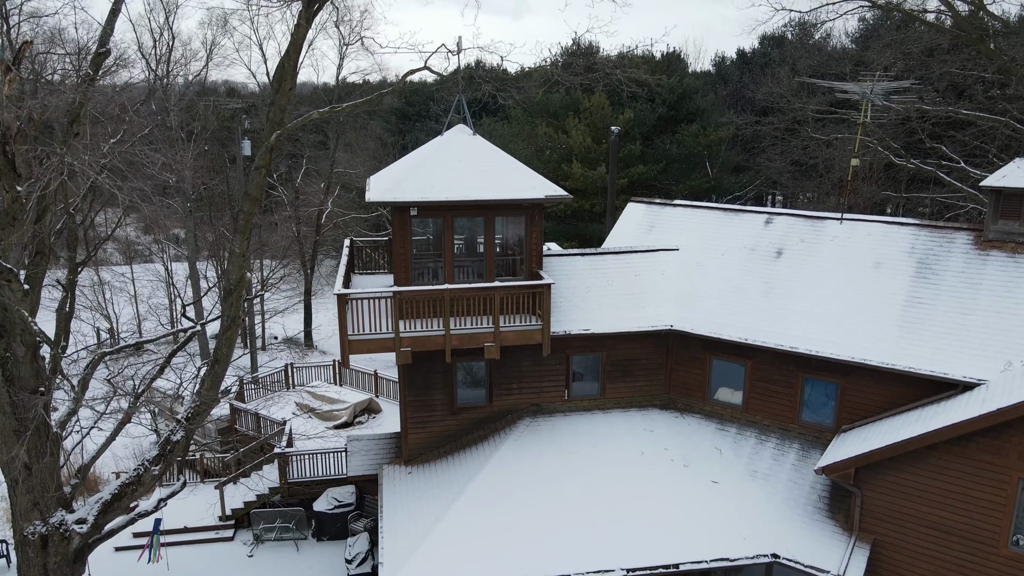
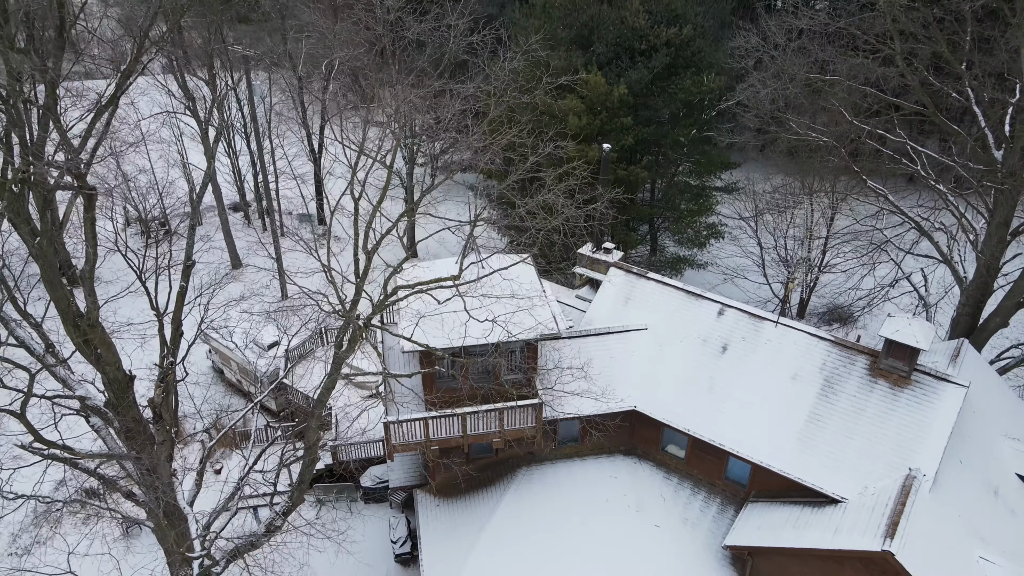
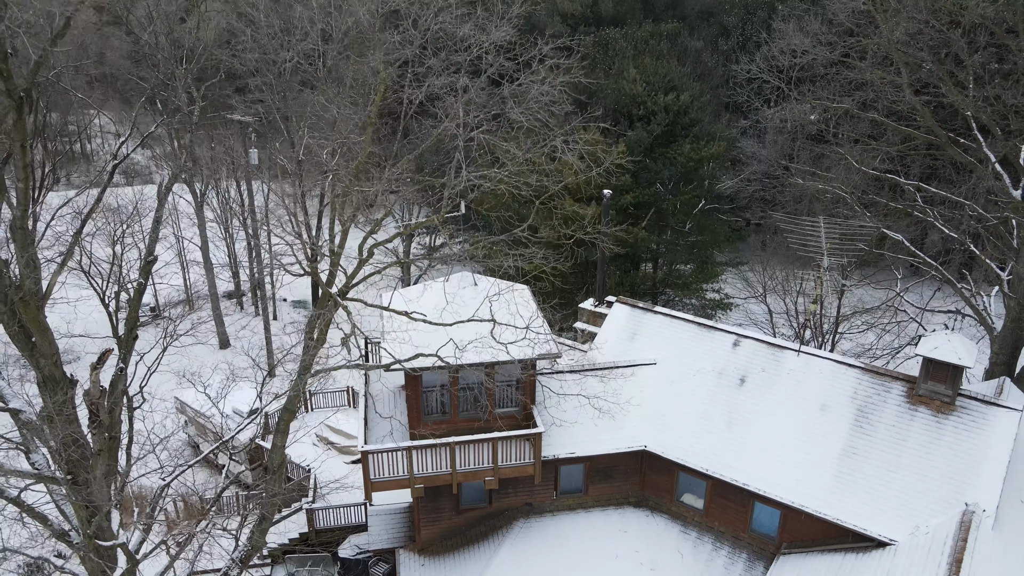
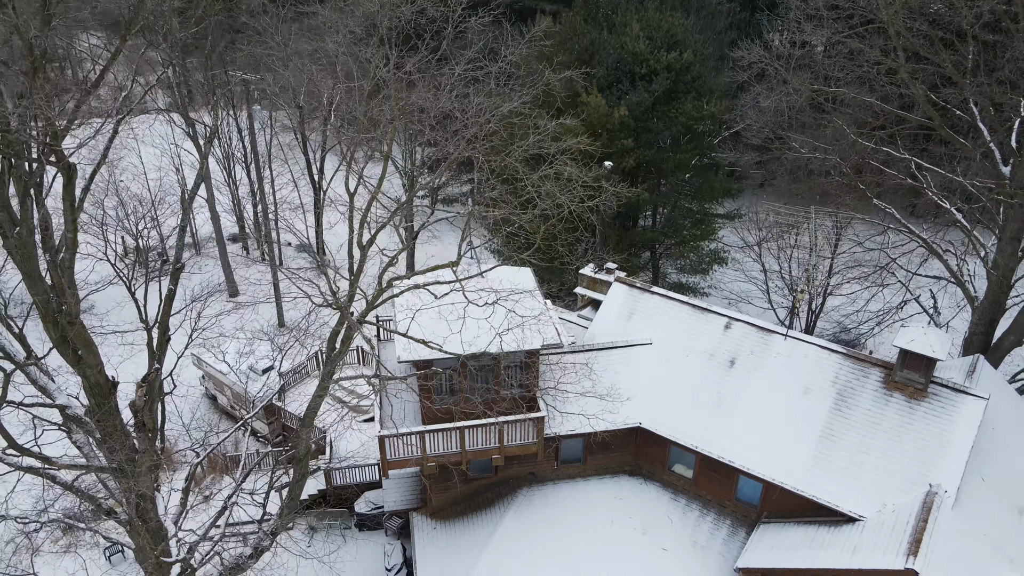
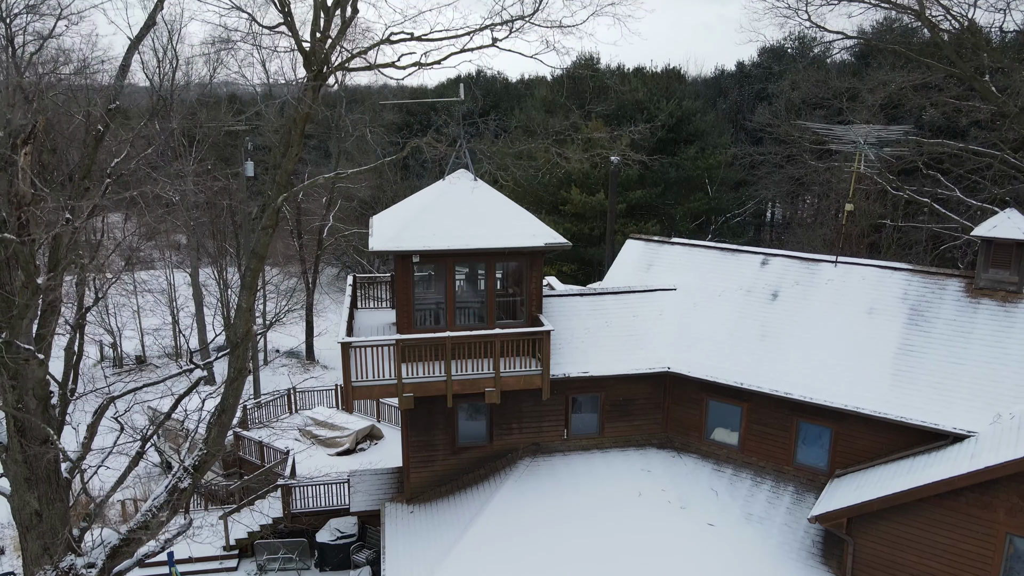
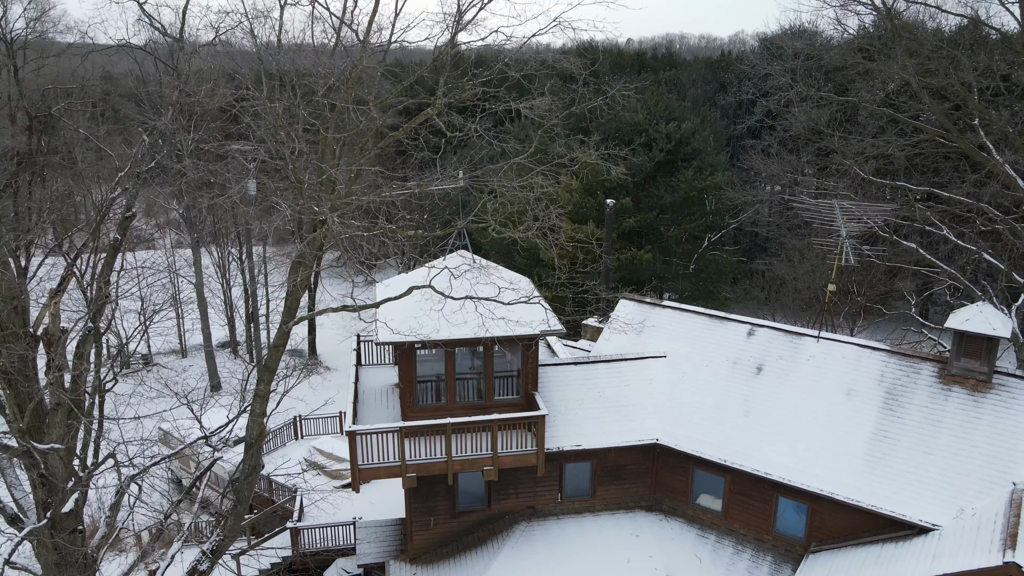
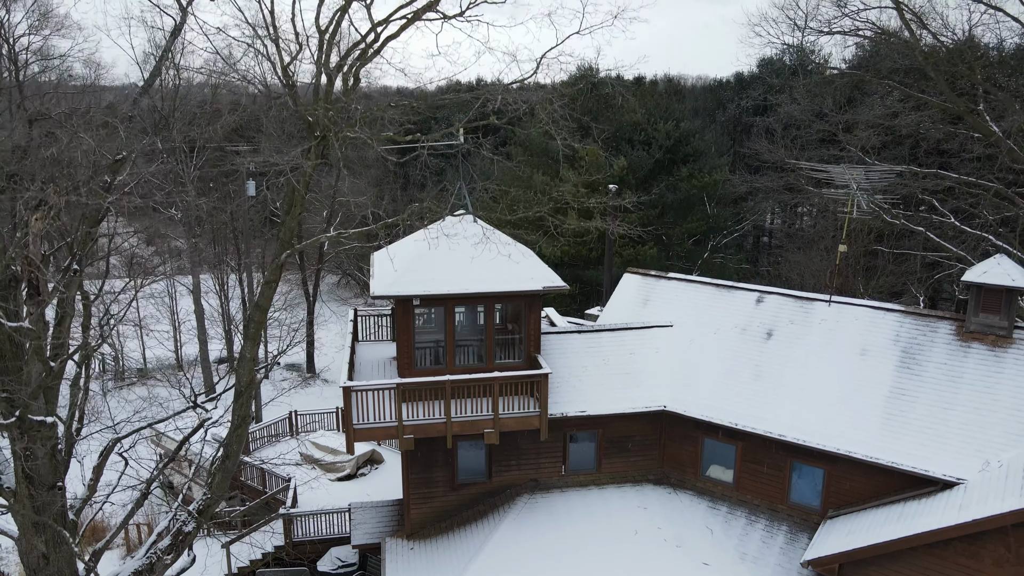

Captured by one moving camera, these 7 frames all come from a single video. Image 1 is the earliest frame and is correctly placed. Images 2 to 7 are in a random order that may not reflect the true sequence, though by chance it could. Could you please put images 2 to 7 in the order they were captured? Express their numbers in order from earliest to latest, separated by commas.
5, 7, 6, 3, 4, 2
